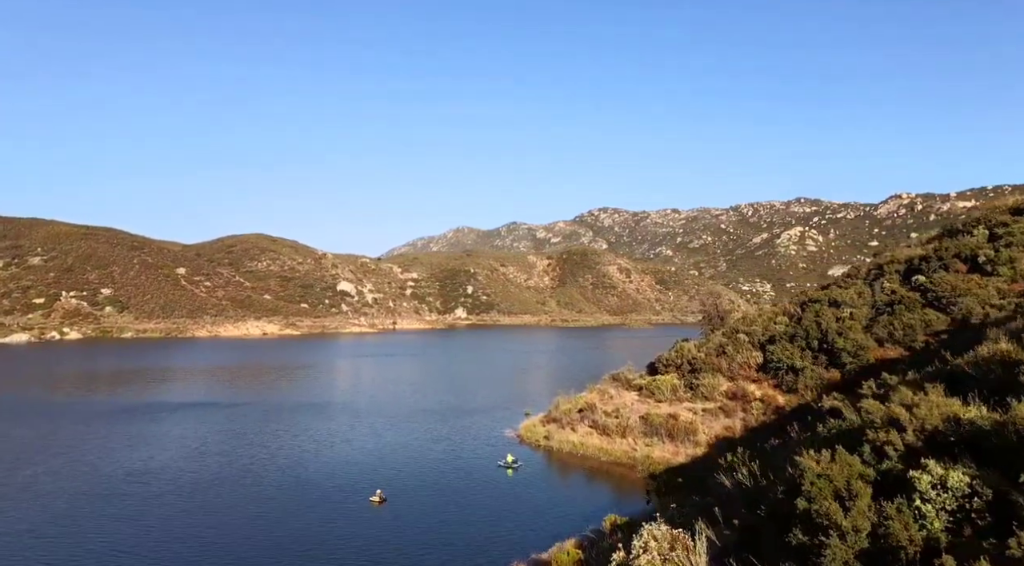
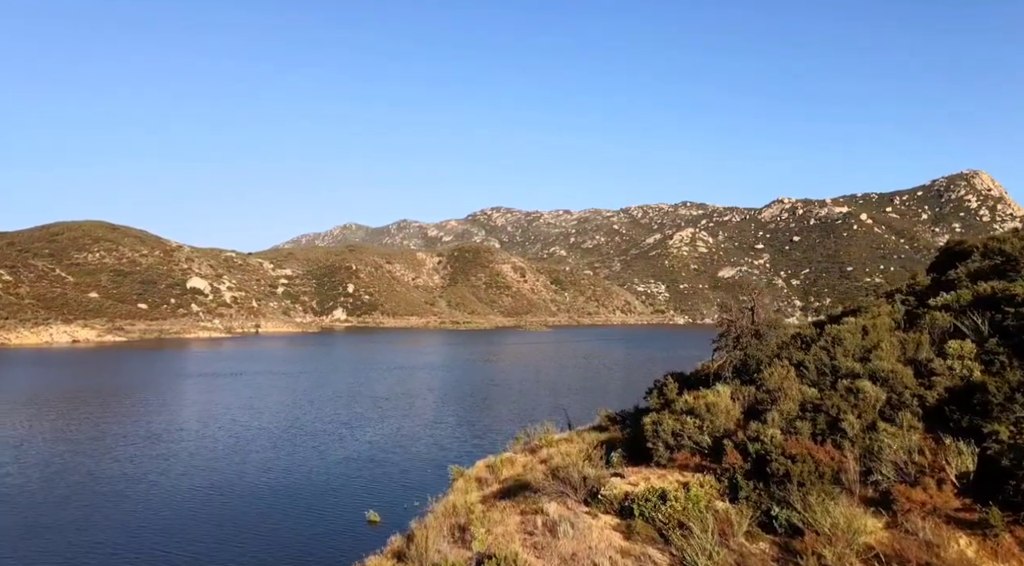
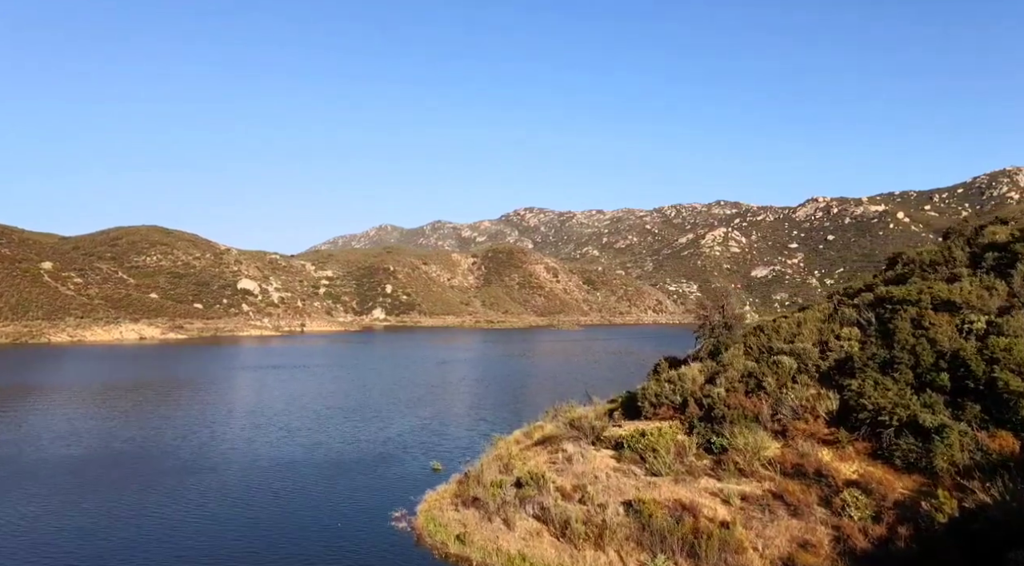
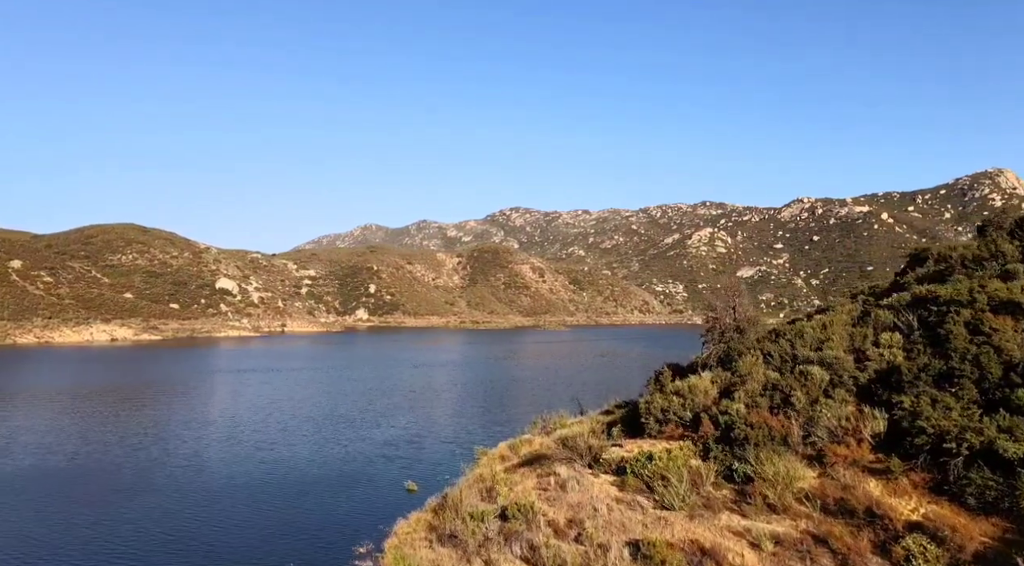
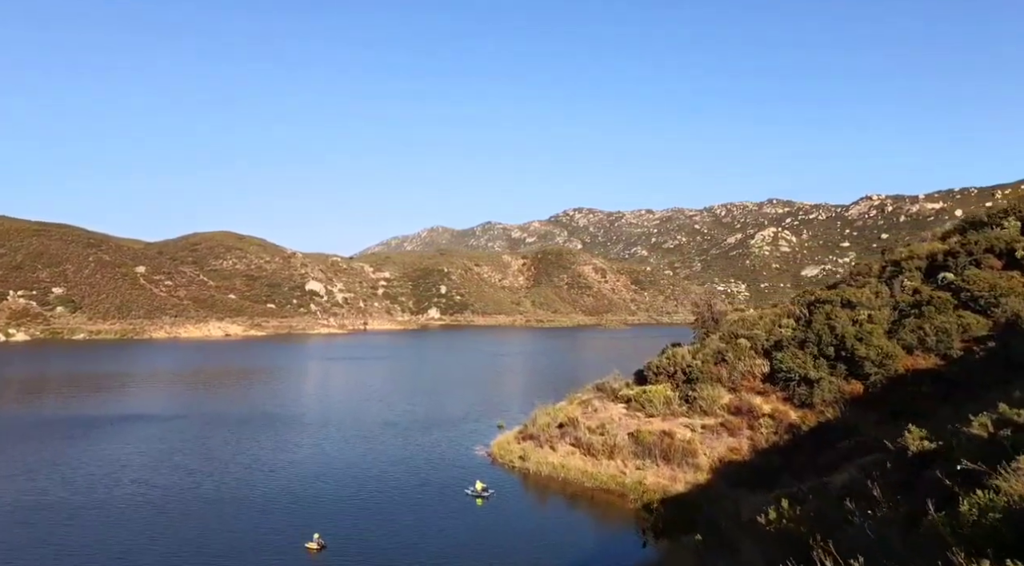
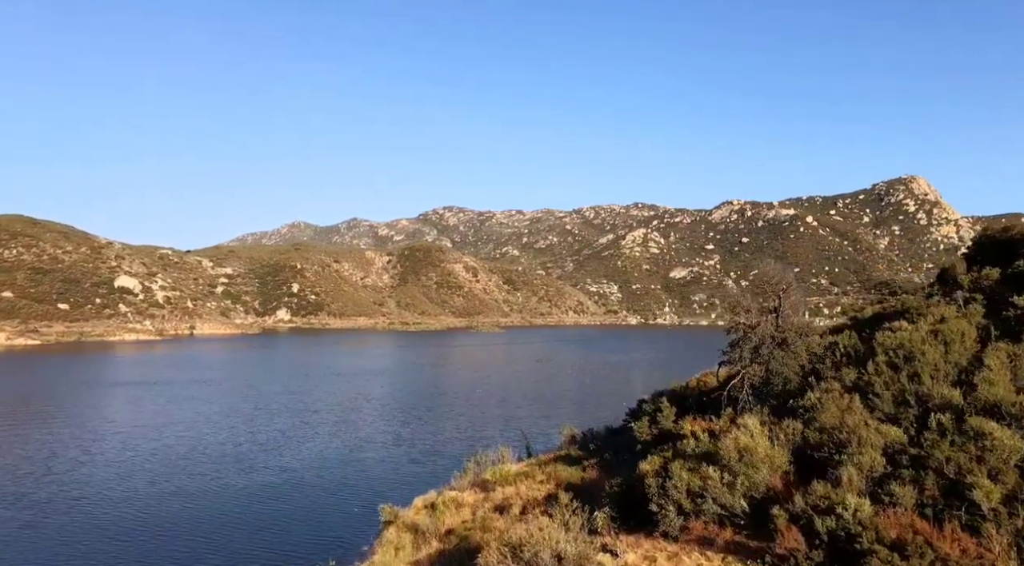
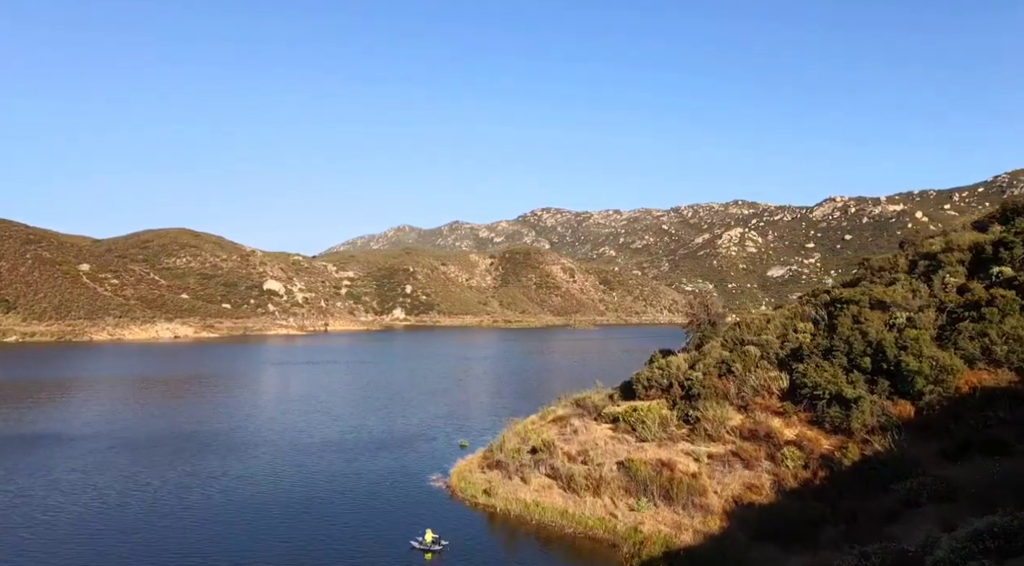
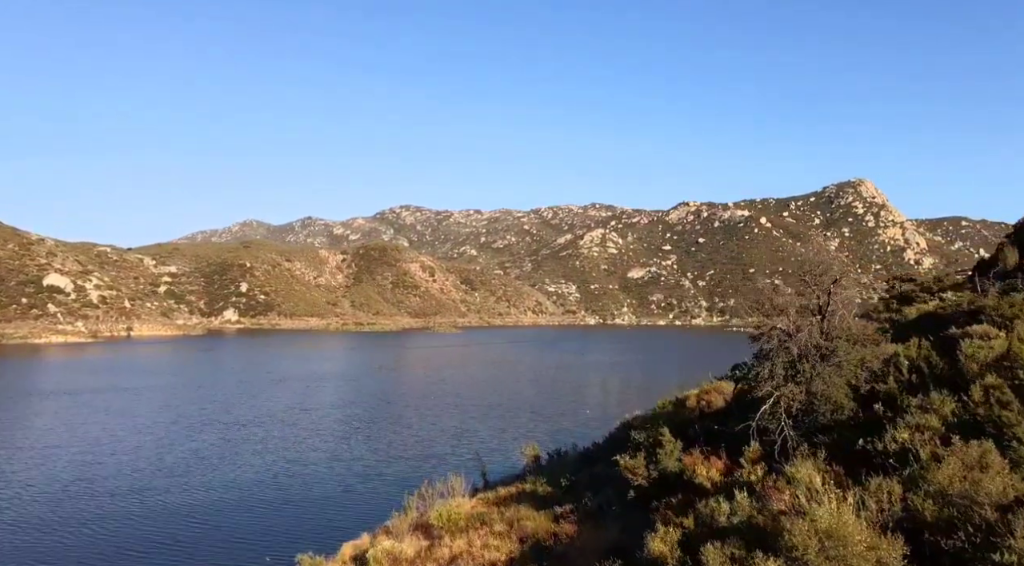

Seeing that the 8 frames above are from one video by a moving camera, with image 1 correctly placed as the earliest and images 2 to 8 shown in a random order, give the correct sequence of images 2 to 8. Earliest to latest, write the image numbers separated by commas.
5, 7, 3, 4, 2, 6, 8
